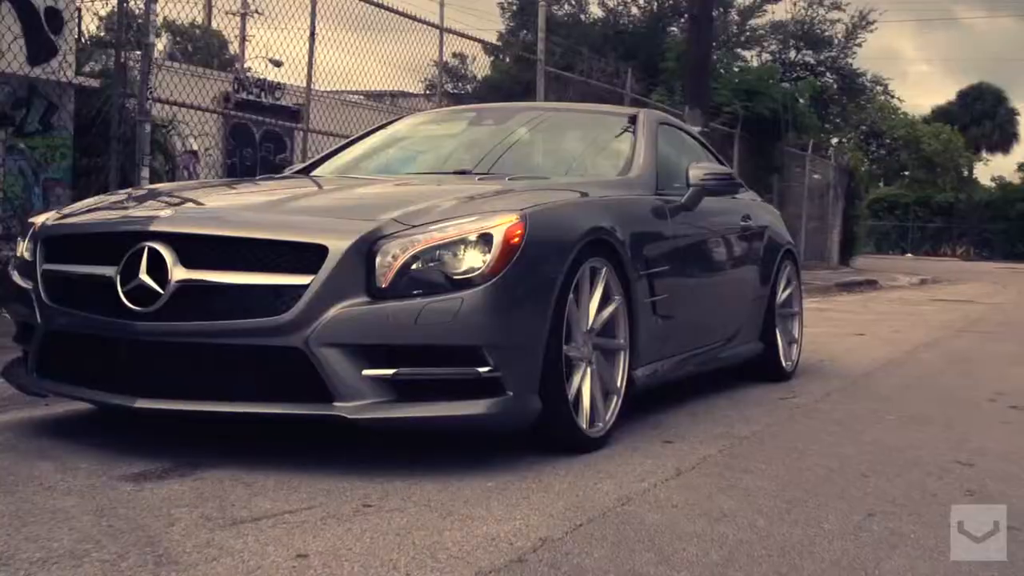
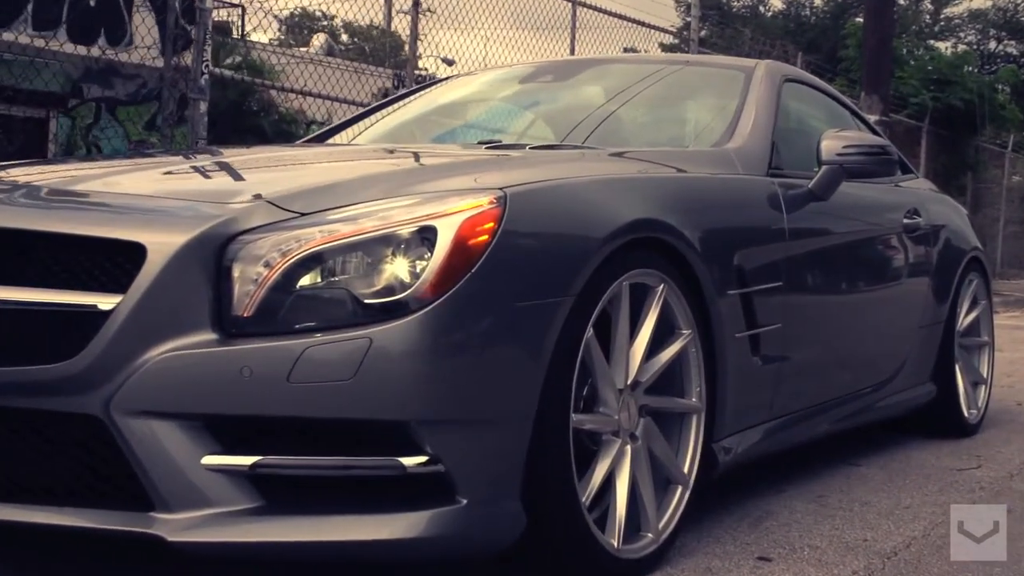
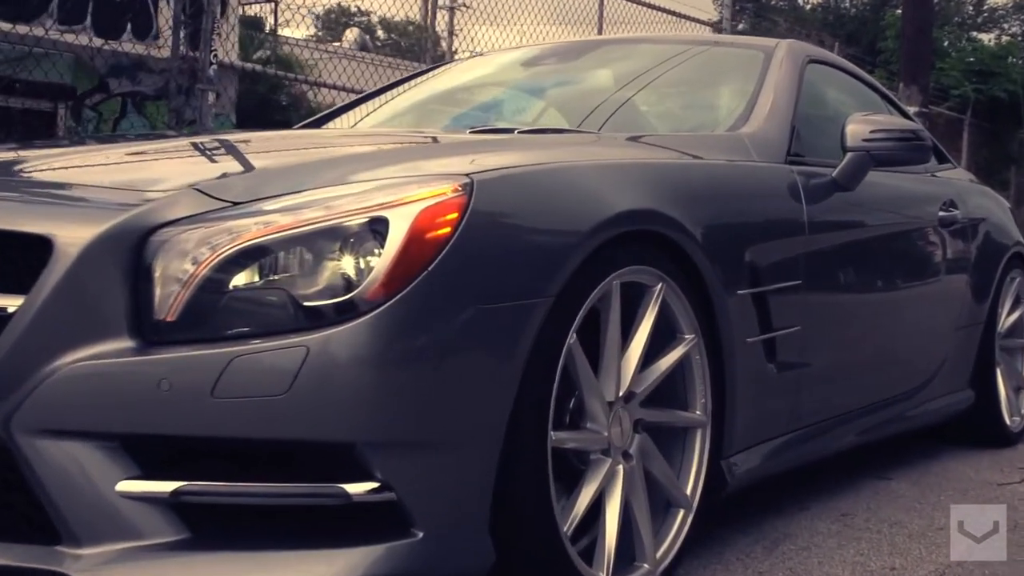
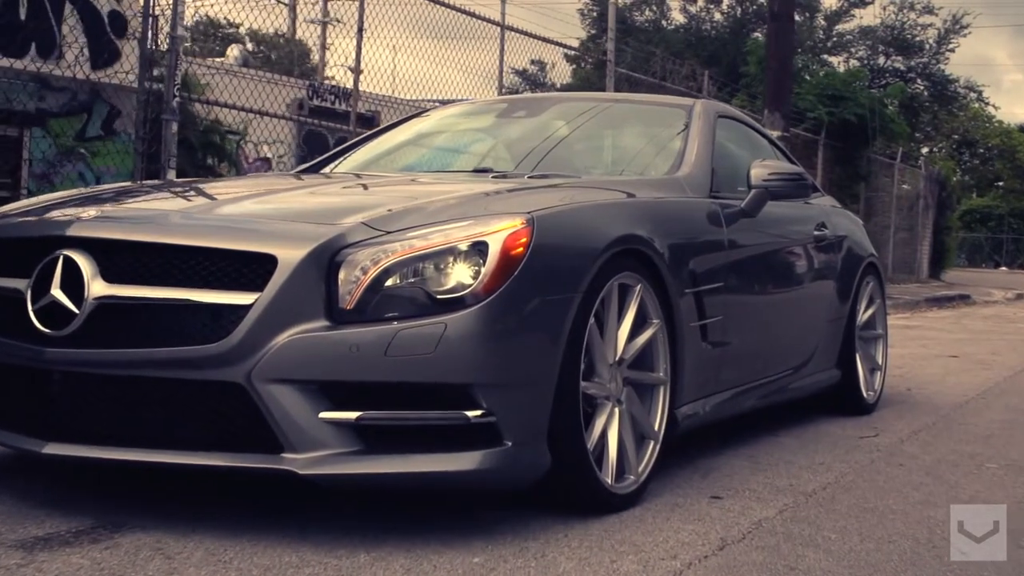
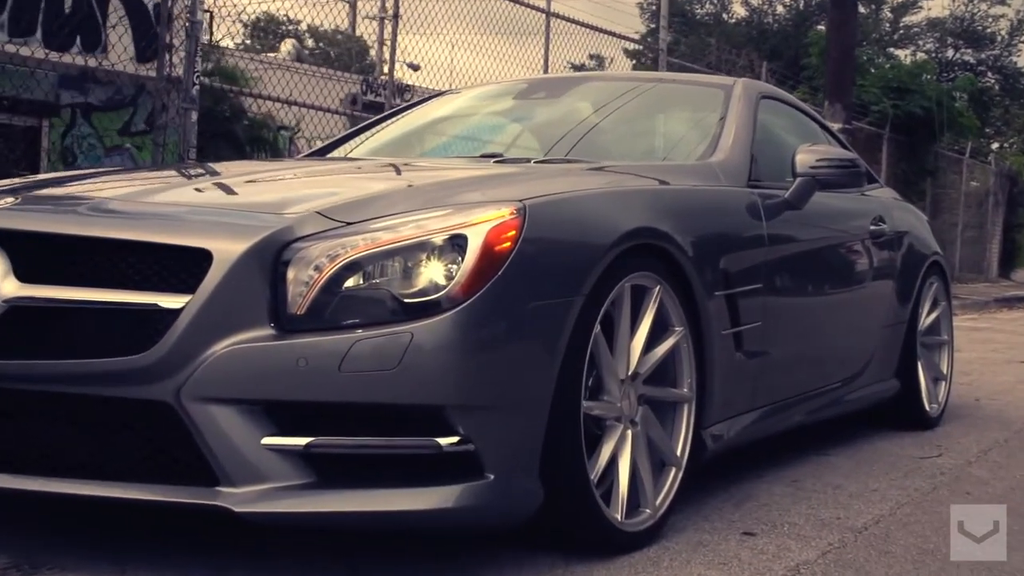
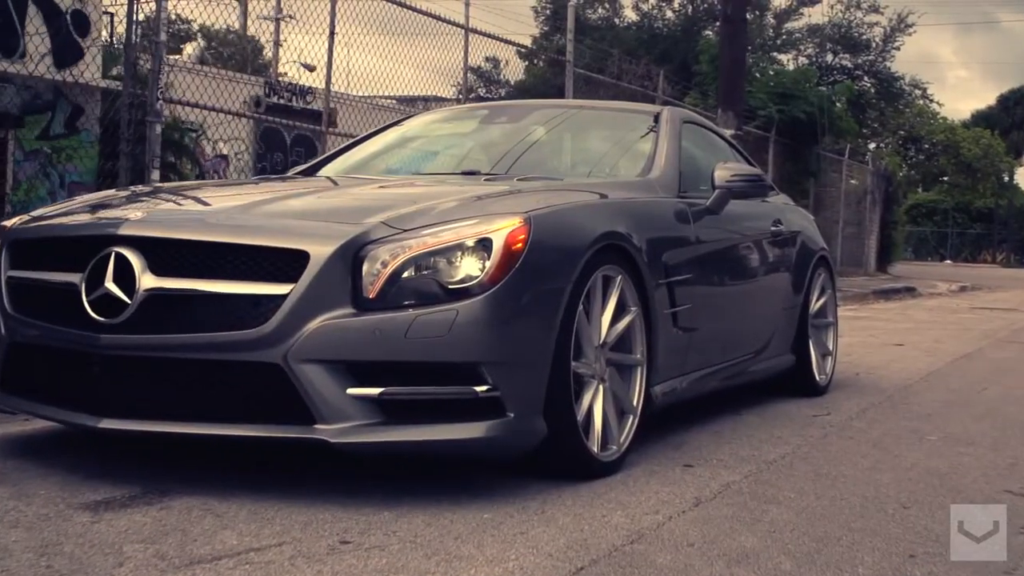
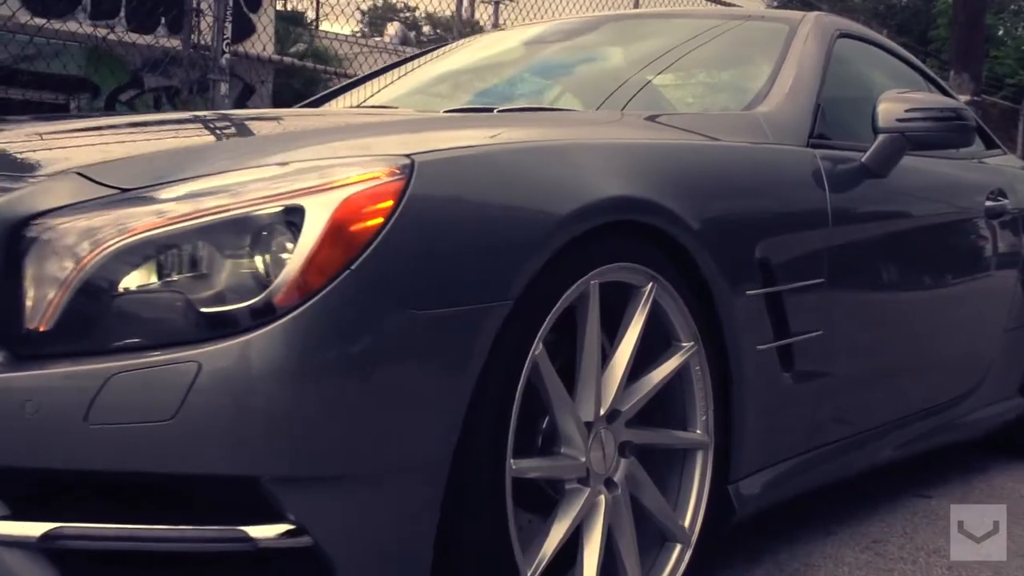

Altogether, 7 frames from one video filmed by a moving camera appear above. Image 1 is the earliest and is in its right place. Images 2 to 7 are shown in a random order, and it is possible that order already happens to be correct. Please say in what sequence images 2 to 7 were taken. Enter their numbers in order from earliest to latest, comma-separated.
6, 4, 5, 2, 3, 7
